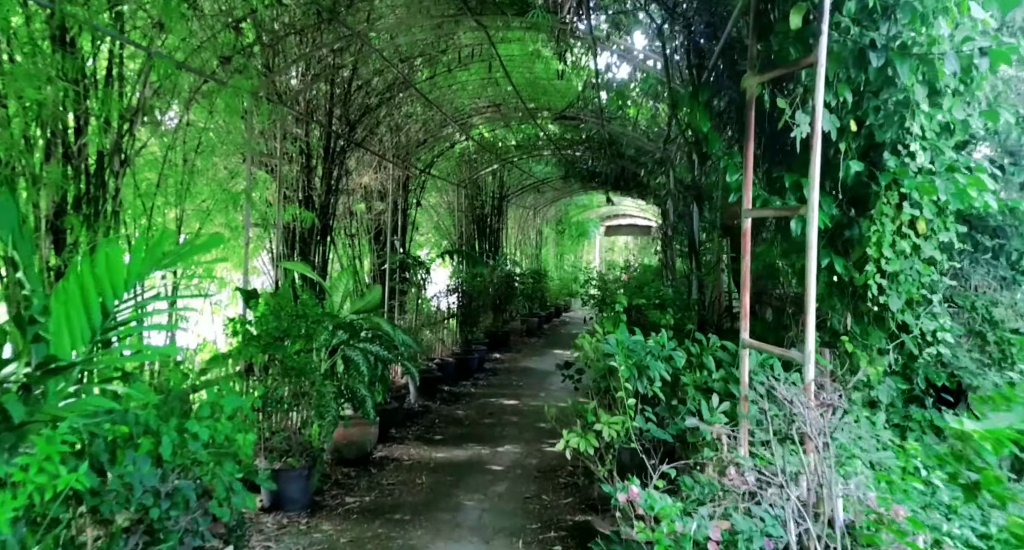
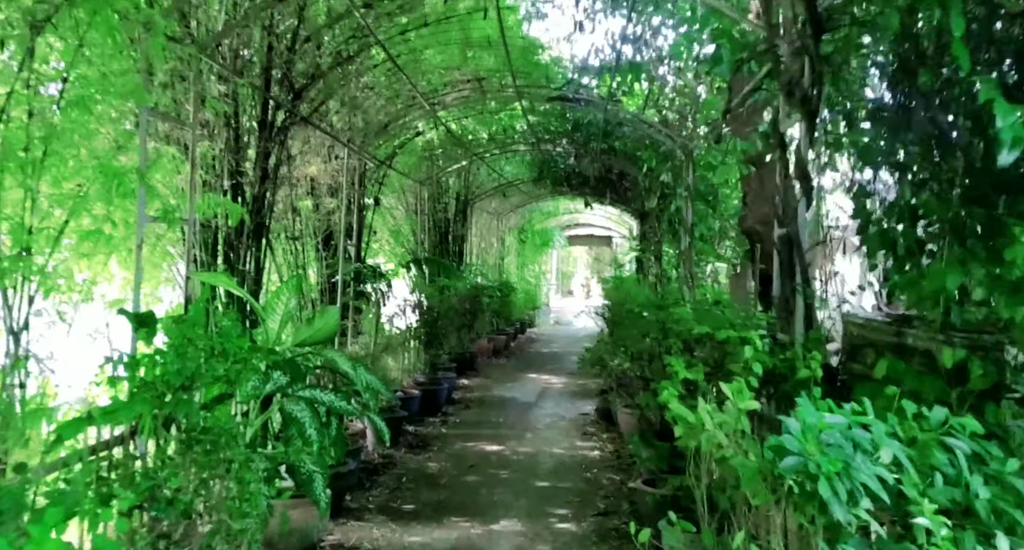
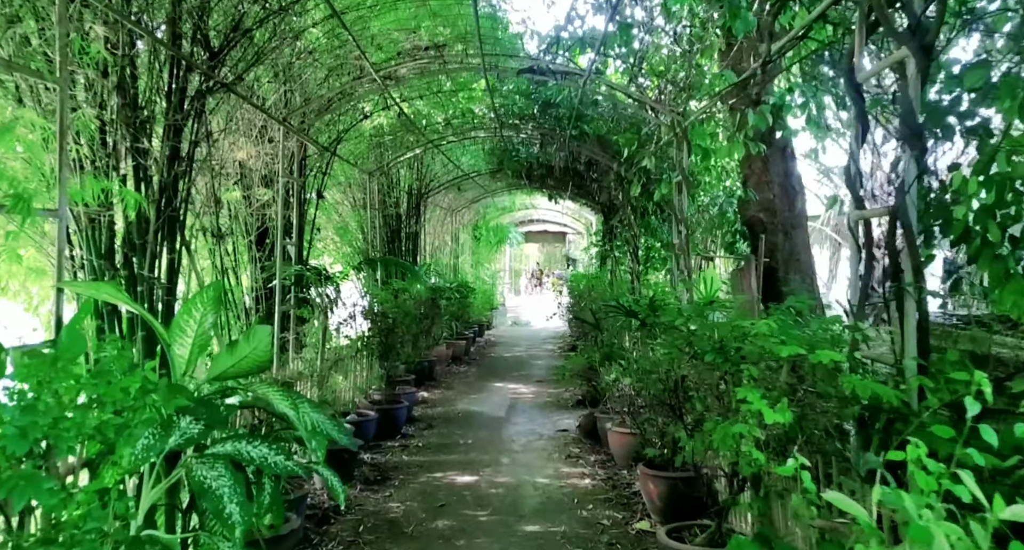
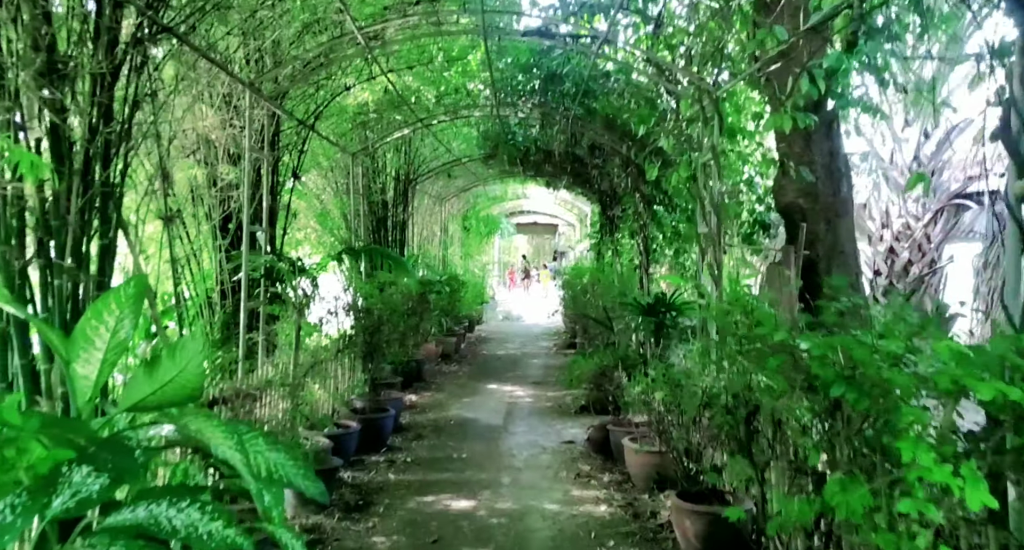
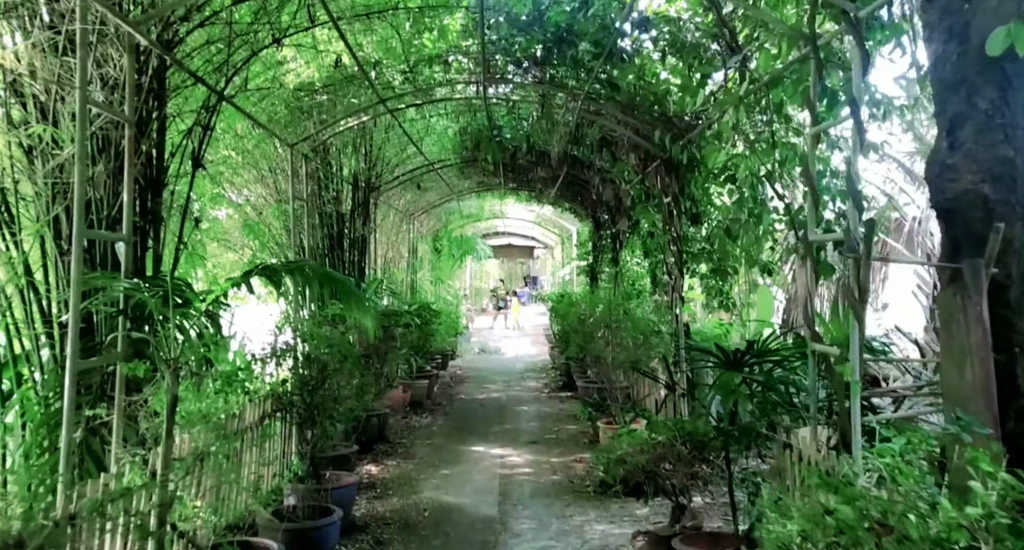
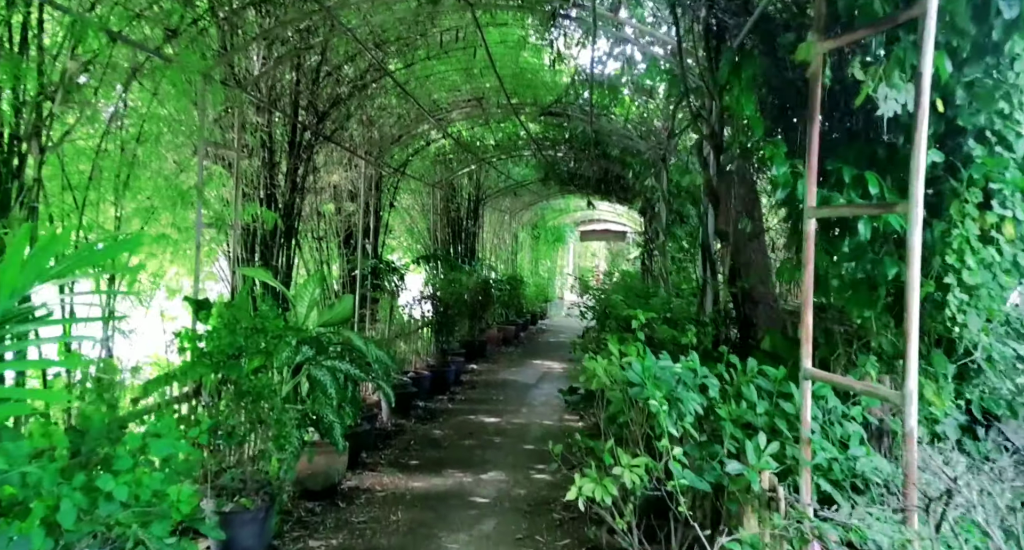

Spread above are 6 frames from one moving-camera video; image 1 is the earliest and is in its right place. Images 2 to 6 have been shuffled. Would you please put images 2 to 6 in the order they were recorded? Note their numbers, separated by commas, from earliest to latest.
6, 2, 3, 4, 5
